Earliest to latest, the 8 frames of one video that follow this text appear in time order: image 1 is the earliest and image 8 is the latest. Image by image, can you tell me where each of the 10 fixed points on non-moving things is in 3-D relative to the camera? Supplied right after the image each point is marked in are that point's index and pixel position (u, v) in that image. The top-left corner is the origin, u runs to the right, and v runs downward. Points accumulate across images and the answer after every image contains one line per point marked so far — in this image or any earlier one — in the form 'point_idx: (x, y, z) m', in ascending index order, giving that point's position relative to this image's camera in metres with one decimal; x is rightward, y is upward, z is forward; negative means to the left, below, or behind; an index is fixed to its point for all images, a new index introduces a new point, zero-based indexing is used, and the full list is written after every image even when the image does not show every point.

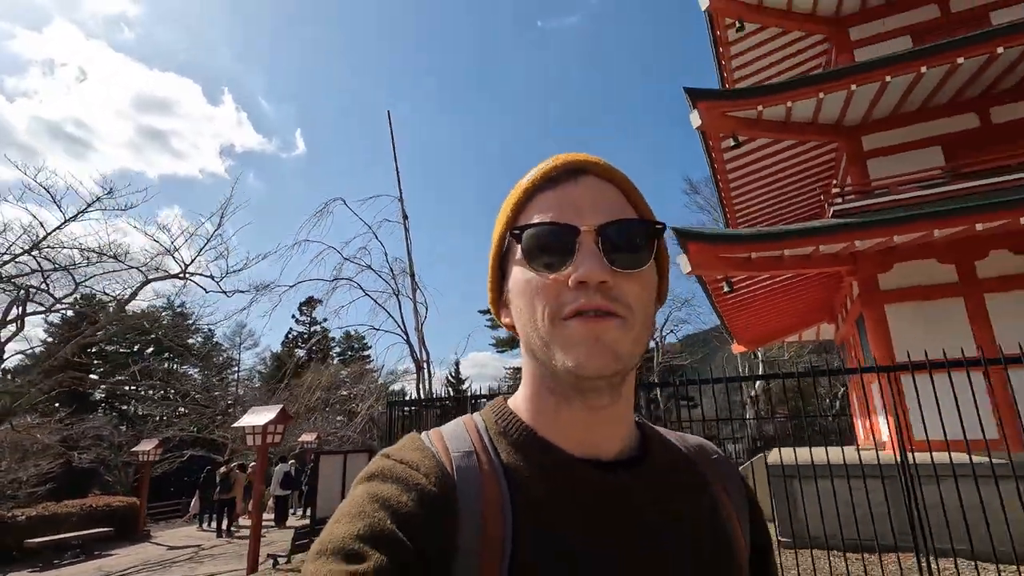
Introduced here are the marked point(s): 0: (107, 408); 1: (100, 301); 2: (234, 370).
0: (-14.3, -4.2, +18.4) m
1: (-10.1, -0.2, +12.7) m
2: (-8.9, -2.5, +16.6) m
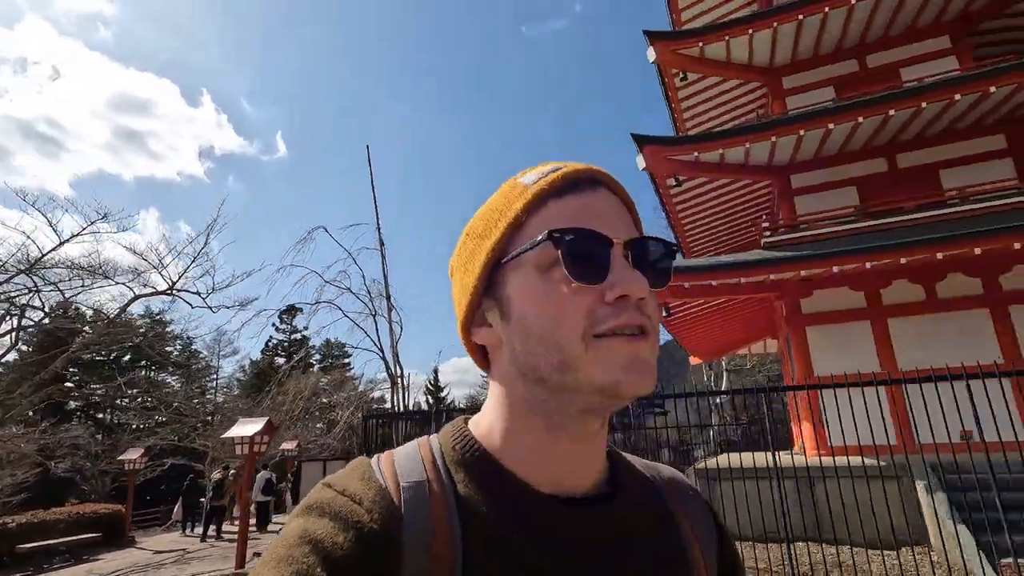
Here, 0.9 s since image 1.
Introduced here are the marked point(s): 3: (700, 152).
0: (-15.2, -4.5, +18.5) m
1: (-10.7, -0.5, +12.9) m
2: (-9.7, -2.9, +16.9) m
3: (+2.5, +1.8, +7.0) m
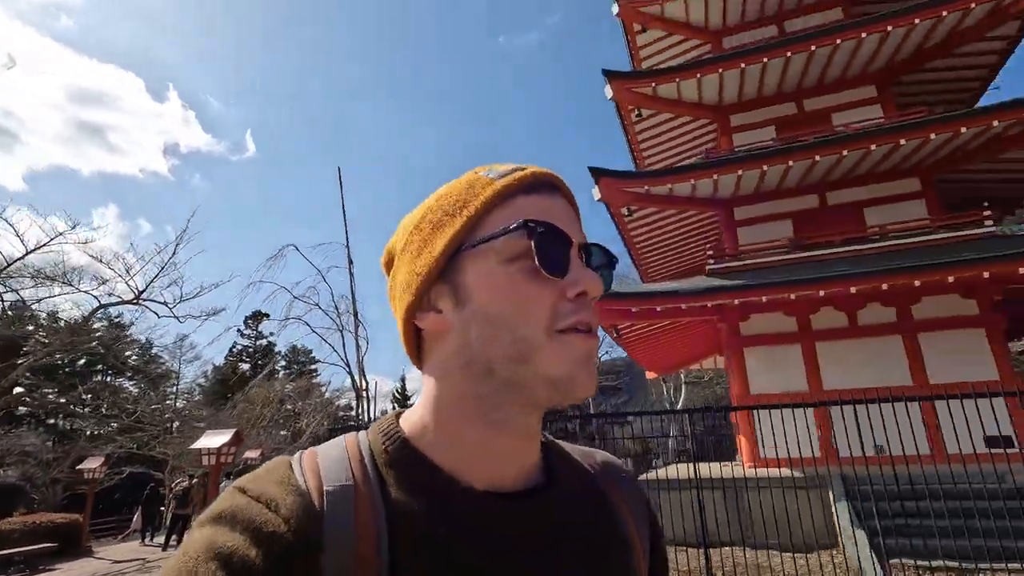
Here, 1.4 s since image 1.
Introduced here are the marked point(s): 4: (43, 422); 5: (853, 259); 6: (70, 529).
0: (-16.4, -4.6, +18.0) m
1: (-11.5, -0.6, +12.7) m
2: (-10.7, -3.0, +16.7) m
3: (+2.0, +1.5, +7.5) m
4: (-15.9, -4.6, +17.8) m
5: (+4.2, +0.3, +6.3) m
6: (-12.4, -6.7, +14.7) m
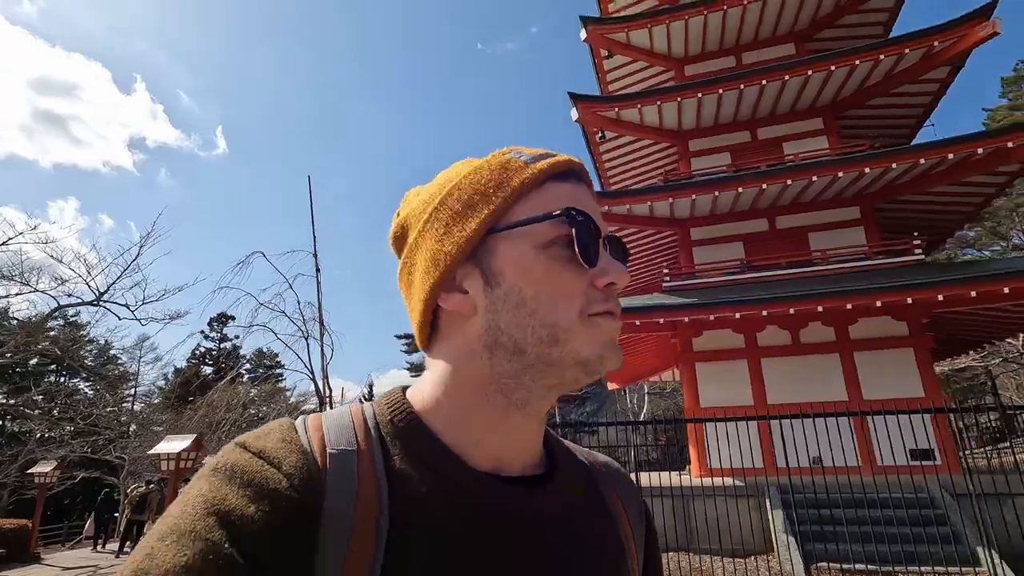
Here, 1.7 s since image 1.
0: (-17.5, -4.5, +17.3) m
1: (-12.3, -0.6, +12.3) m
2: (-11.8, -3.0, +16.3) m
3: (+1.5, +1.3, +7.9) m
4: (-17.0, -4.4, +17.1) m
5: (+3.8, +0.1, +6.7) m
6: (-13.4, -6.7, +14.1) m
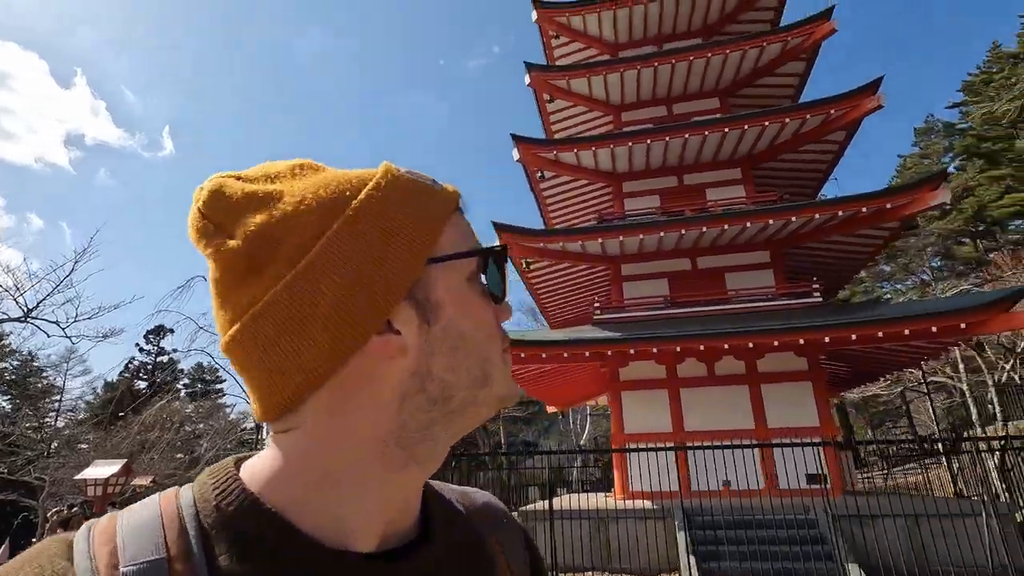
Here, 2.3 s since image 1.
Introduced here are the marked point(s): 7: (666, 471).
0: (-19.2, -4.7, +15.9) m
1: (-13.6, -0.8, +11.5) m
2: (-13.4, -3.4, +15.5) m
3: (+0.7, +0.8, +8.3) m
4: (-18.7, -4.7, +15.9) m
5: (+3.0, -0.4, +7.4) m
6: (-15.0, -6.9, +13.1) m
7: (+2.5, -3.0, +8.6) m
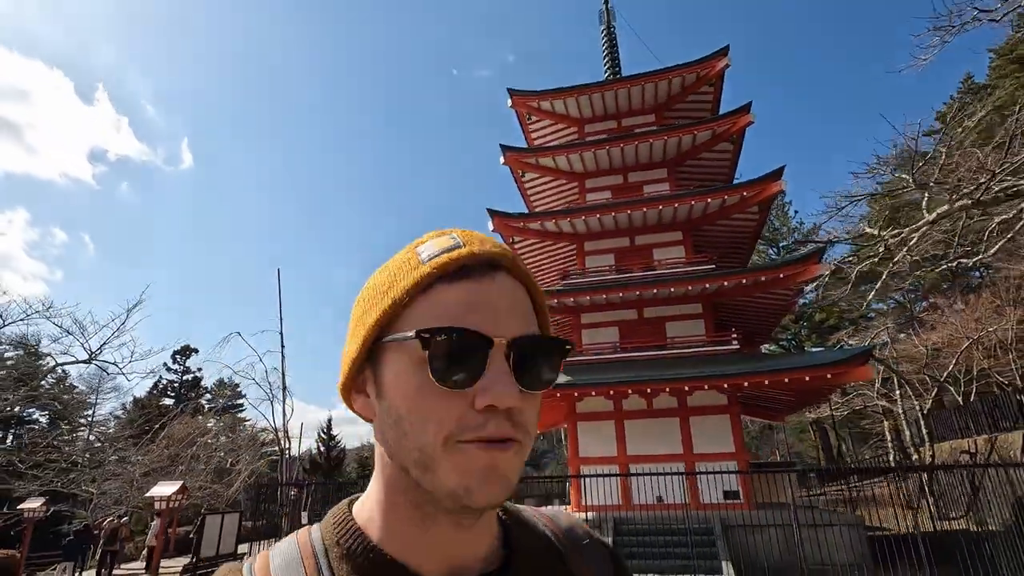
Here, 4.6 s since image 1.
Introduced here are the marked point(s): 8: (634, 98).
0: (-19.4, -5.8, +18.0) m
1: (-13.9, -1.8, +13.5) m
2: (-13.6, -4.4, +17.4) m
3: (+0.3, 0.0, +9.9) m
4: (-18.9, -5.8, +17.9) m
5: (+2.5, -1.2, +8.9) m
6: (-15.2, -7.9, +15.0) m
7: (+2.1, -3.8, +10.1) m
8: (+2.5, +3.8, +10.6) m
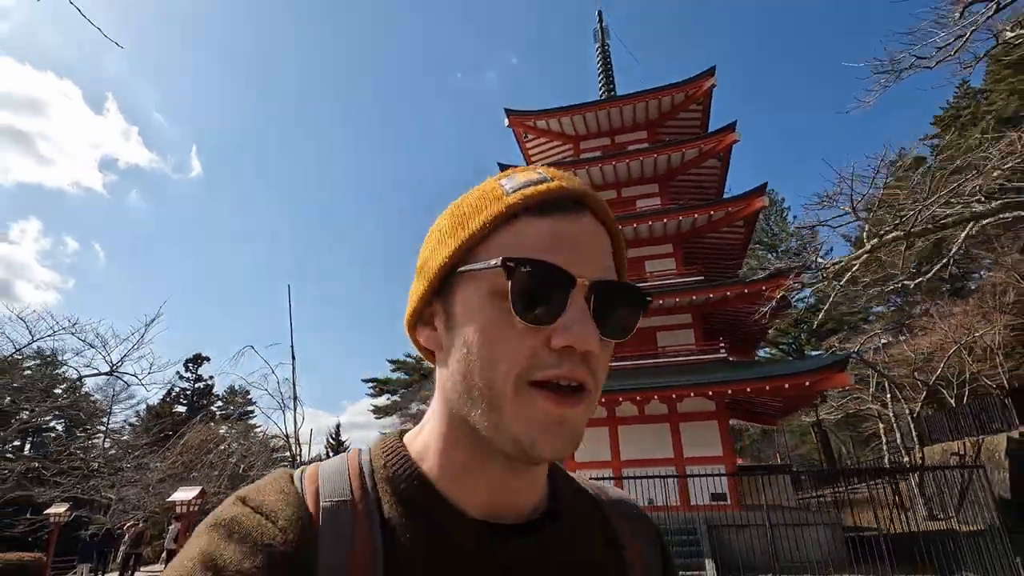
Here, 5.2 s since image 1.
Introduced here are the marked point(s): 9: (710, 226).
0: (-19.3, -6.3, +18.6) m
1: (-13.8, -2.2, +14.1) m
2: (-13.5, -4.9, +18.0) m
3: (+0.2, -0.3, +10.4) m
4: (-18.8, -6.3, +18.5) m
5: (+2.5, -1.4, +9.3) m
6: (-15.1, -8.4, +15.6) m
7: (+2.1, -4.0, +10.5) m
8: (+2.4, +3.6, +11.0) m
9: (+3.7, +1.2, +9.7) m
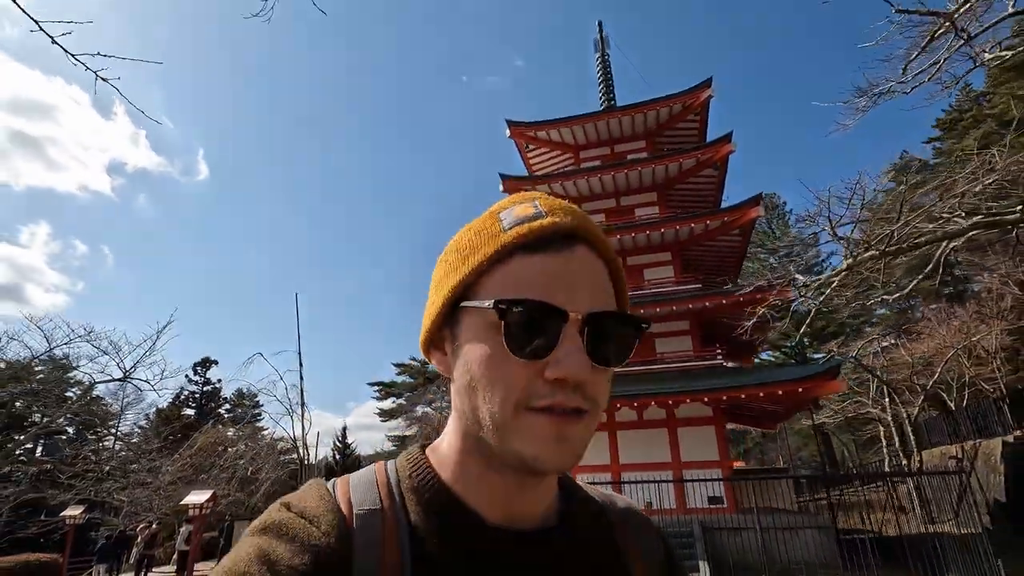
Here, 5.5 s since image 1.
0: (-19.1, -6.5, +19.0) m
1: (-13.7, -2.4, +14.5) m
2: (-13.4, -5.1, +18.3) m
3: (+0.3, -0.4, +10.6) m
4: (-18.7, -6.5, +18.9) m
5: (+2.5, -1.6, +9.5) m
6: (-15.0, -8.6, +15.9) m
7: (+2.2, -4.2, +10.7) m
8: (+2.4, +3.5, +11.3) m
9: (+3.7, +1.0, +9.9) m
